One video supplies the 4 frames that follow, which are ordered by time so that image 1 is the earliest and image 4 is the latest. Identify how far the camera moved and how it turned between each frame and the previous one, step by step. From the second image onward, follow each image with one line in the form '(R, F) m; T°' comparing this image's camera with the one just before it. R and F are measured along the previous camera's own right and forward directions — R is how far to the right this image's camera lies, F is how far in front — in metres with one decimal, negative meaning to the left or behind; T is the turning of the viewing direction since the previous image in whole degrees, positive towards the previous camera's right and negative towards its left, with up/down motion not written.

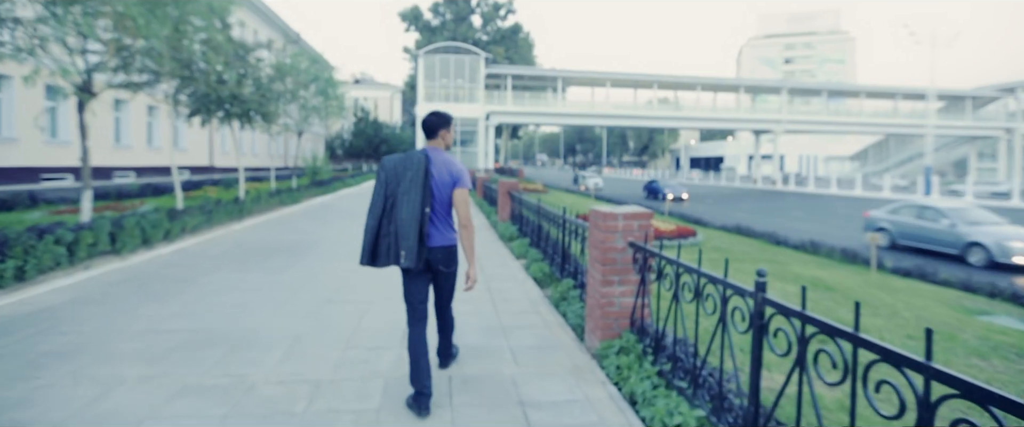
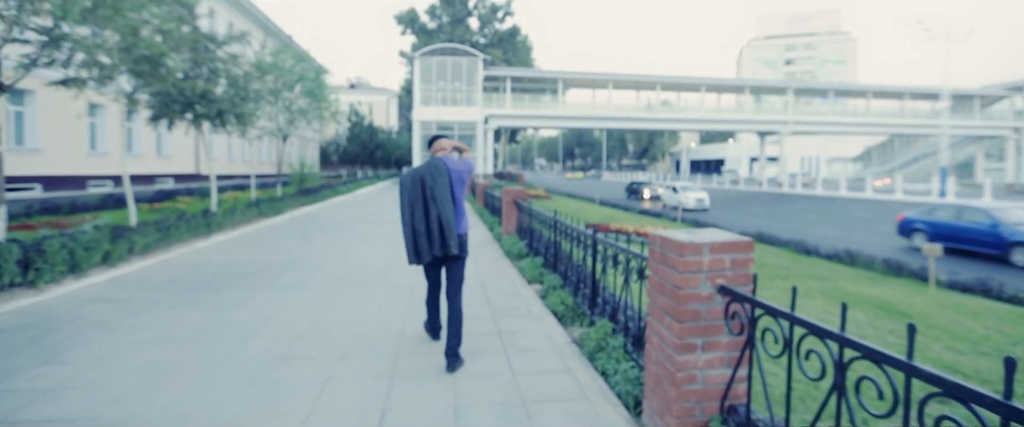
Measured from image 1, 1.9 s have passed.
(-0.1, +1.8) m; 0°
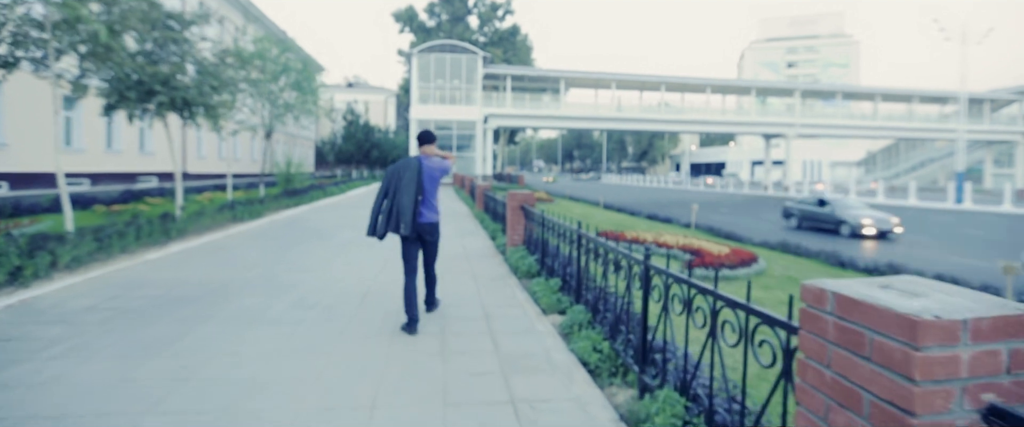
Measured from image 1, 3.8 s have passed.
(-0.1, +1.8) m; 0°
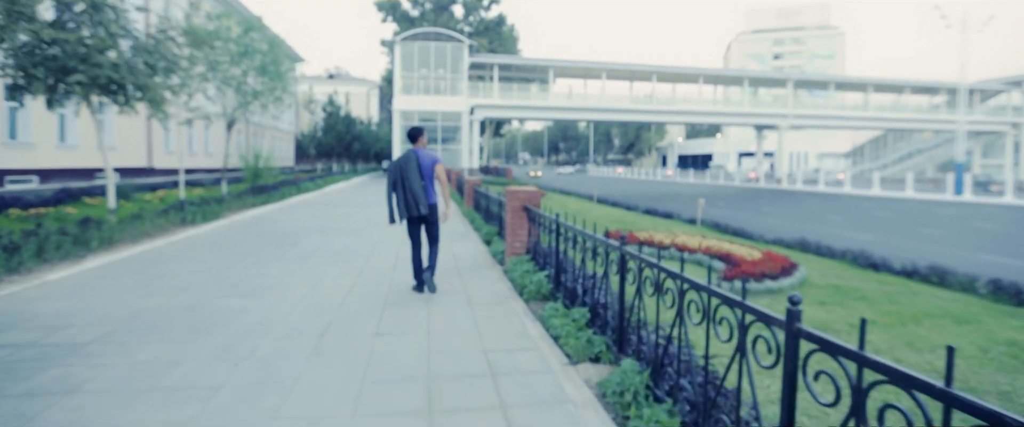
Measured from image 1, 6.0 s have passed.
(-0.2, +2.0) m; +1°
